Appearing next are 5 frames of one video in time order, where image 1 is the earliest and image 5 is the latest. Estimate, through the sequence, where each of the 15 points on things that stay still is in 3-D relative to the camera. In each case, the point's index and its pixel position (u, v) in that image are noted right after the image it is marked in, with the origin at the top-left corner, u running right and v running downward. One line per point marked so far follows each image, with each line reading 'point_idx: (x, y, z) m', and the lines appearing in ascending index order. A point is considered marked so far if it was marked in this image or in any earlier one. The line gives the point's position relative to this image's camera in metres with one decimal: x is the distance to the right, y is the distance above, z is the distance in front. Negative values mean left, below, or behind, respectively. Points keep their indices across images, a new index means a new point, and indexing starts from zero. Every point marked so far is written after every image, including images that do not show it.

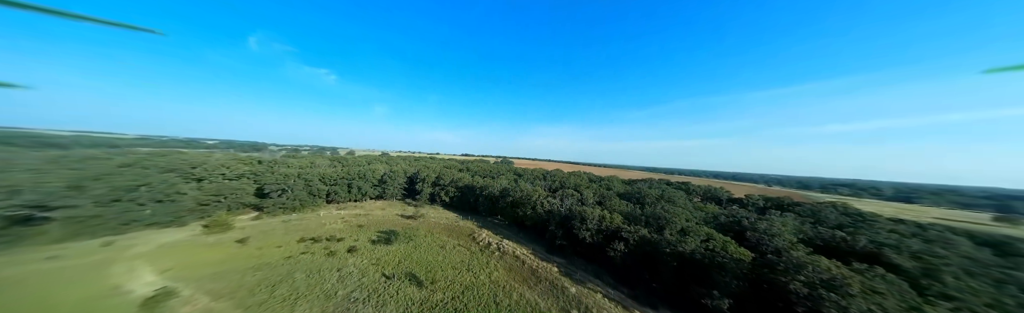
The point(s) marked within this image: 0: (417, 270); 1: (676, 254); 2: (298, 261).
0: (-8.6, -10.4, +17.7) m
1: (+12.6, -7.0, +14.7) m
2: (-21.1, -10.2, +19.0) m
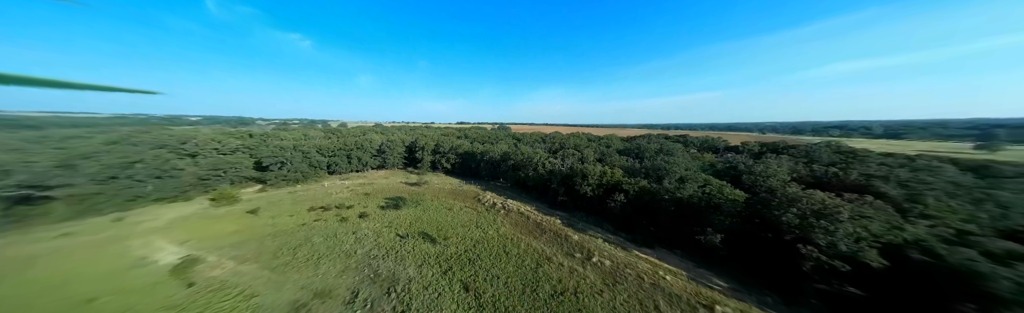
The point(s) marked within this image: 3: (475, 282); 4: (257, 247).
0: (-8.0, -7.0, +18.7) m
1: (+13.0, -3.2, +15.4) m
2: (-20.5, -7.2, +19.8) m
3: (-2.4, -7.8, +12.1) m
4: (-21.9, -7.7, +16.6) m
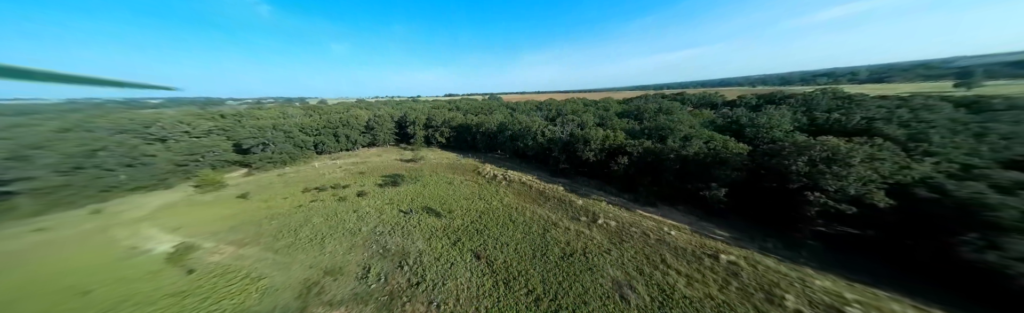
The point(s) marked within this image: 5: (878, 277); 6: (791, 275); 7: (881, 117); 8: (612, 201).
0: (-7.7, -4.5, +18.5) m
1: (+13.3, -0.2, +15.4) m
2: (-20.1, -5.1, +19.3) m
3: (-1.7, -5.9, +12.2) m
4: (-21.4, -6.1, +16.1) m
5: (+16.4, -5.2, +8.7) m
6: (+12.9, -5.3, +8.8) m
7: (+29.1, +3.8, +15.3) m
8: (+8.5, -3.8, +16.5) m
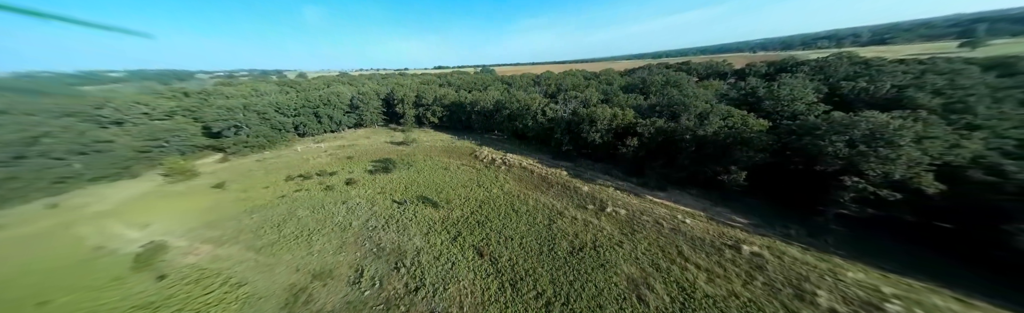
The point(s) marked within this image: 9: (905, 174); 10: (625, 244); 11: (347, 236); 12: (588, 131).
0: (-7.6, -3.2, +17.3) m
1: (+13.4, +1.0, +14.2) m
2: (-20.0, -3.9, +17.8) m
3: (-1.4, -5.3, +11.4) m
4: (-21.2, -5.3, +14.7) m
5: (+16.8, -4.7, +8.3) m
6: (+13.2, -4.8, +8.3) m
7: (+29.2, +5.2, +14.1) m
8: (+8.6, -2.5, +15.6) m
9: (+17.5, -1.1, +8.7) m
10: (+6.3, -4.9, +10.7) m
11: (-10.8, -5.2, +12.7) m
12: (+7.5, +2.5, +19.3) m
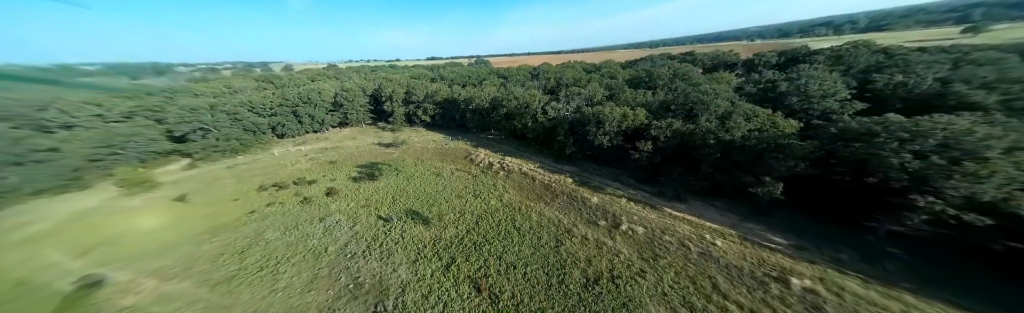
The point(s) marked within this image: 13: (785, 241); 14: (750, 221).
0: (-7.5, -3.8, +15.4) m
1: (+13.5, +0.6, +12.6) m
2: (-20.0, -4.7, +15.7) m
3: (-1.3, -6.0, +9.7) m
4: (-21.1, -6.3, +12.6) m
5: (+17.0, -5.3, +6.9) m
6: (+13.4, -5.5, +6.9) m
7: (+29.1, +5.0, +12.6) m
8: (+8.7, -3.0, +14.0) m
9: (+17.6, -1.7, +7.2) m
10: (+6.5, -5.6, +9.2) m
11: (-10.7, -6.1, +10.8) m
12: (+7.5, +2.1, +17.4) m
13: (+13.7, -4.4, +9.8) m
14: (+13.5, -3.8, +11.1) m
